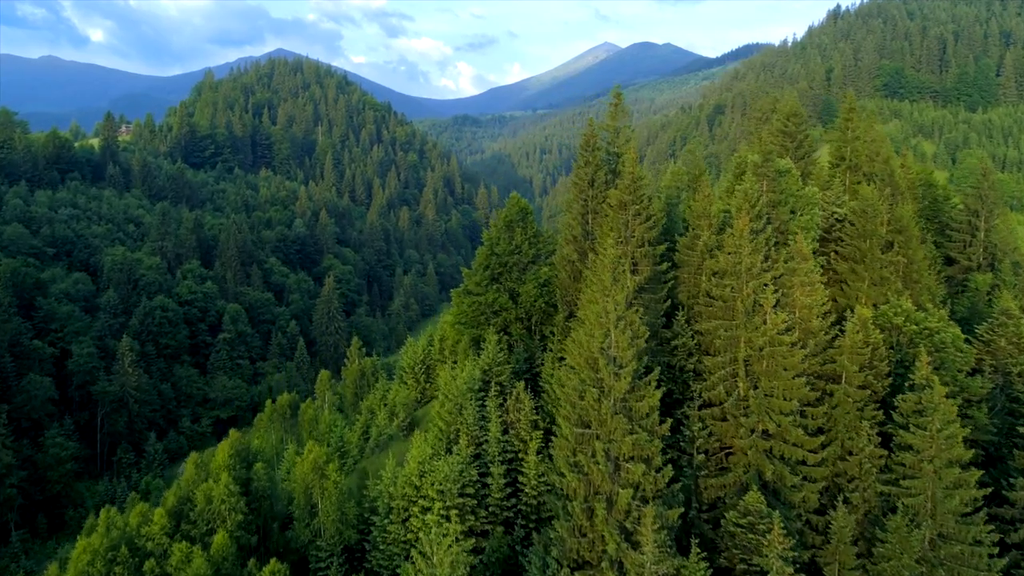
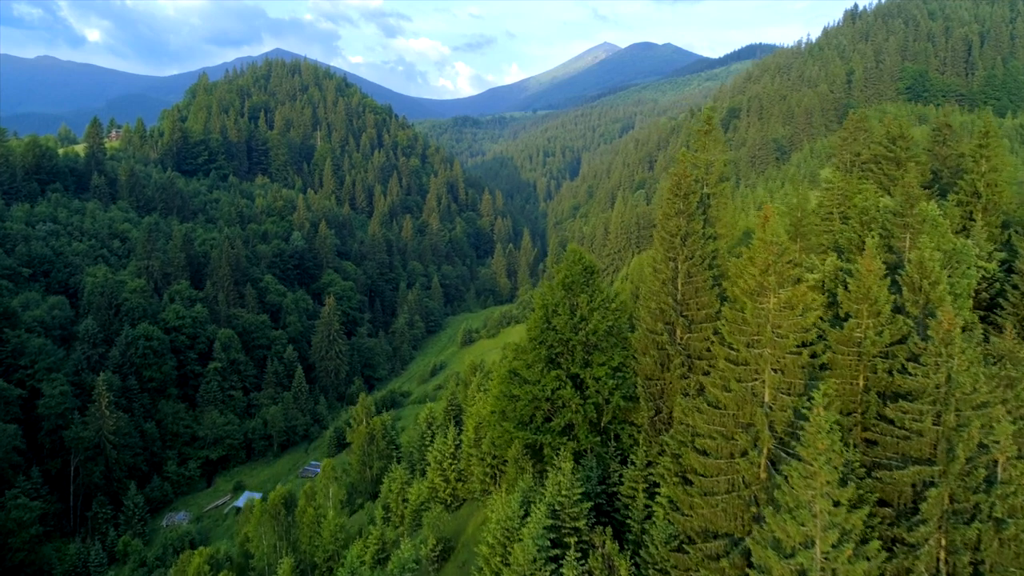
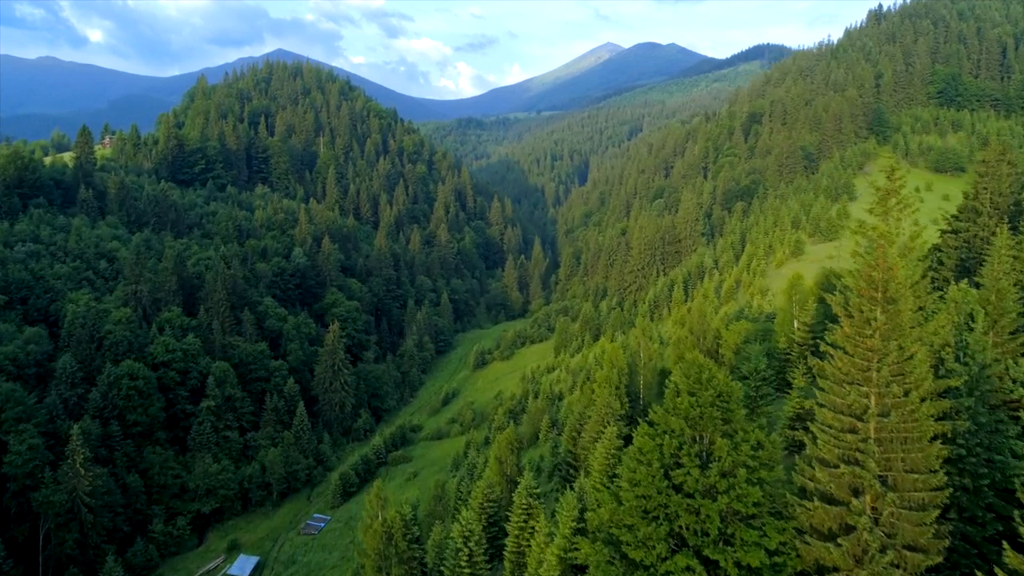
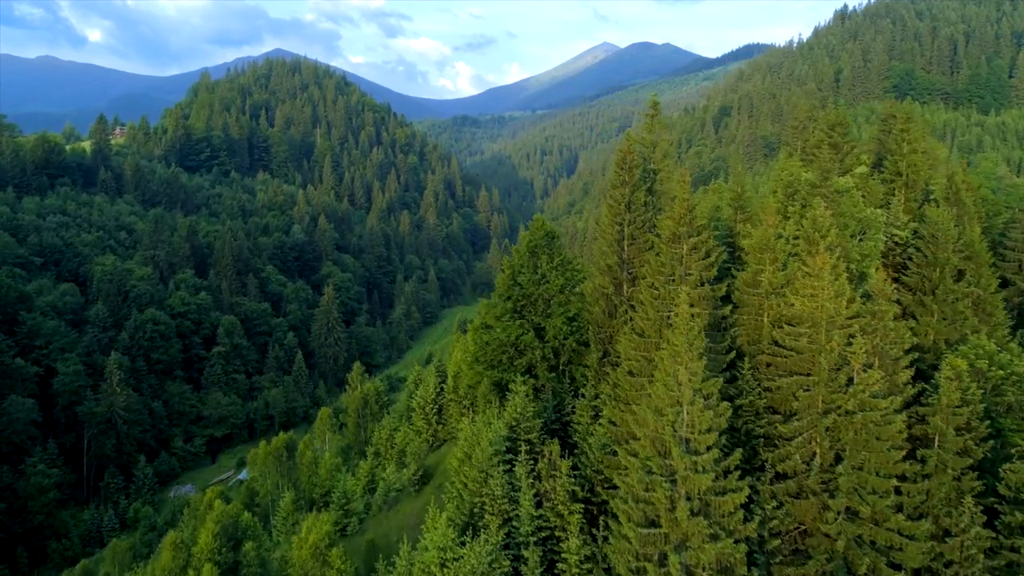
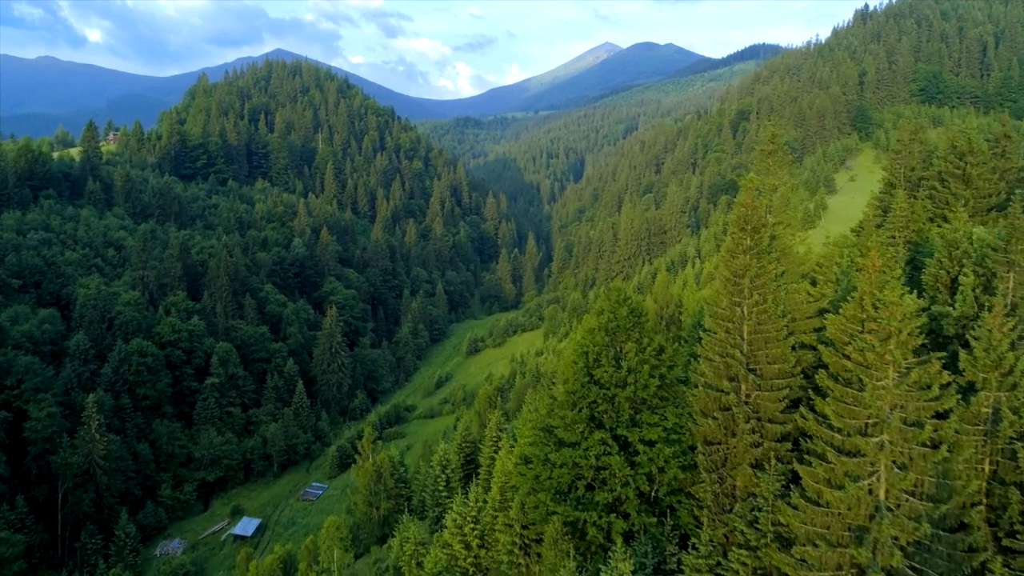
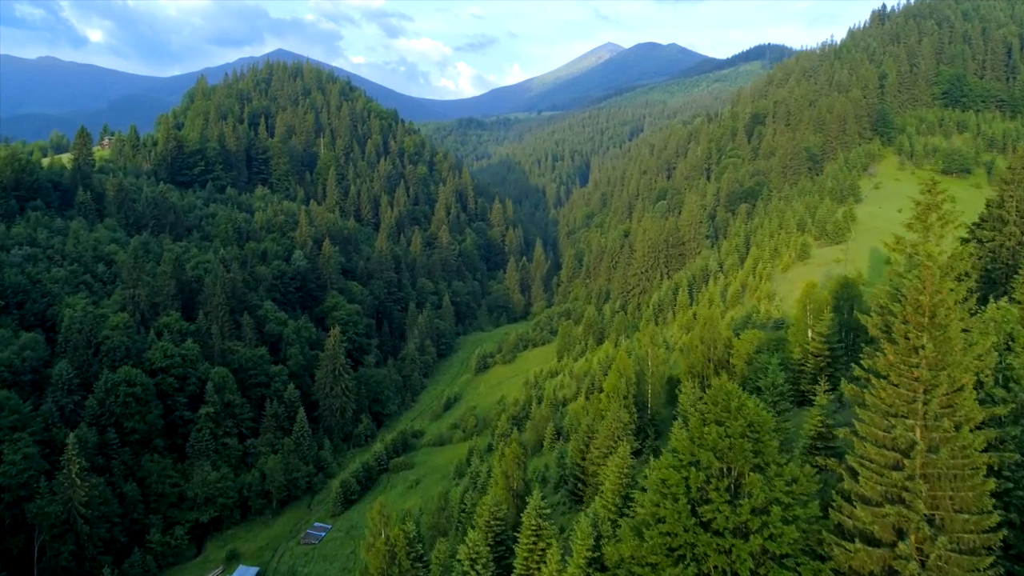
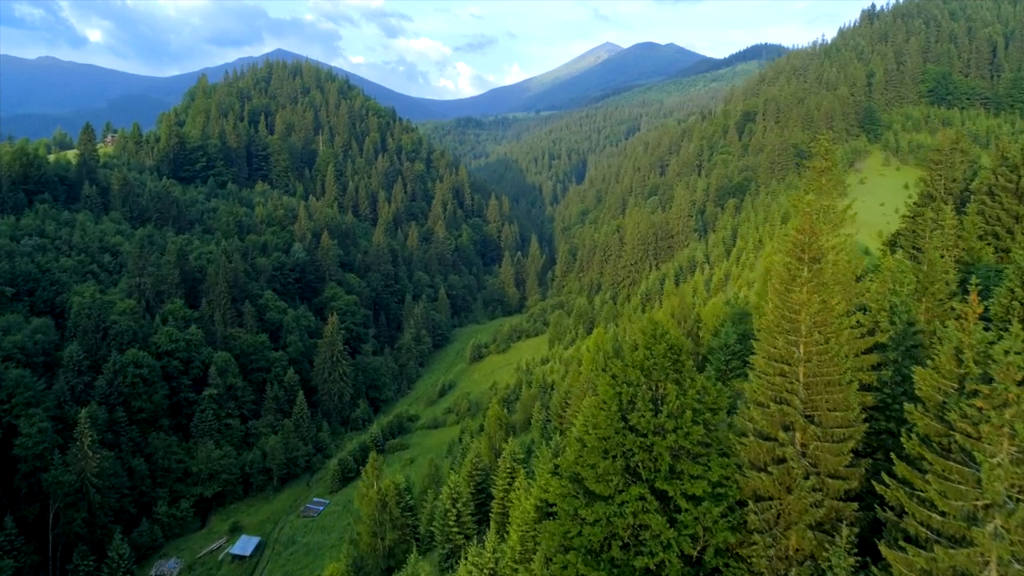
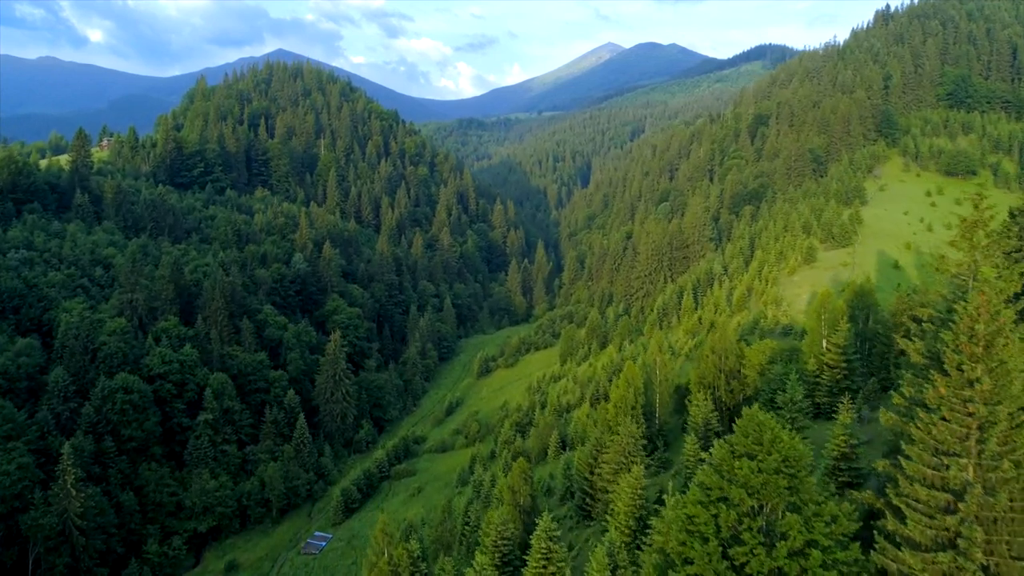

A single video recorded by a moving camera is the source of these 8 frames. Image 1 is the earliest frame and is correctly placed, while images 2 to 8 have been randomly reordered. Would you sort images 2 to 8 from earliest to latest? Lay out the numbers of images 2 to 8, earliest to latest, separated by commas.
4, 2, 5, 7, 3, 6, 8
